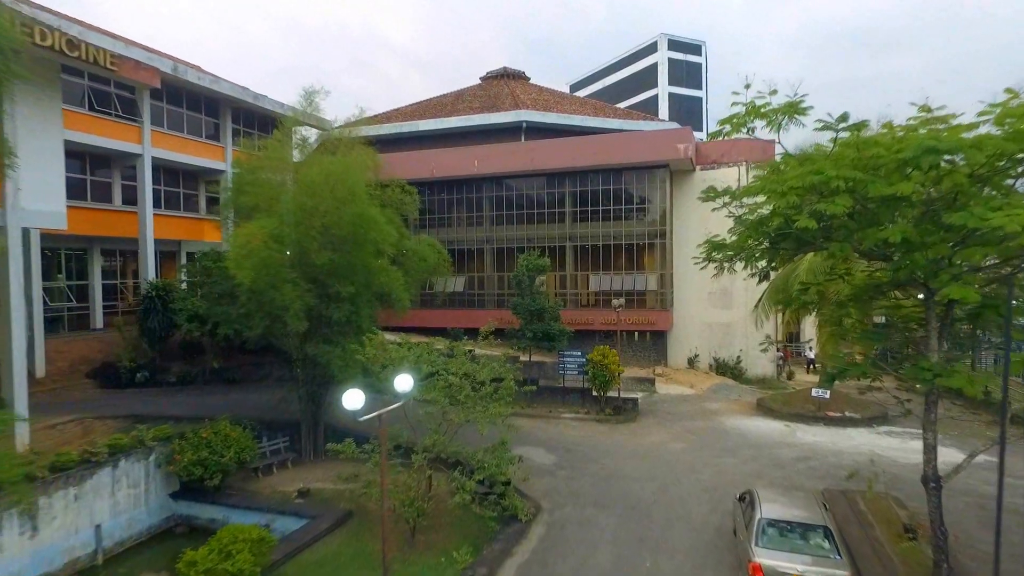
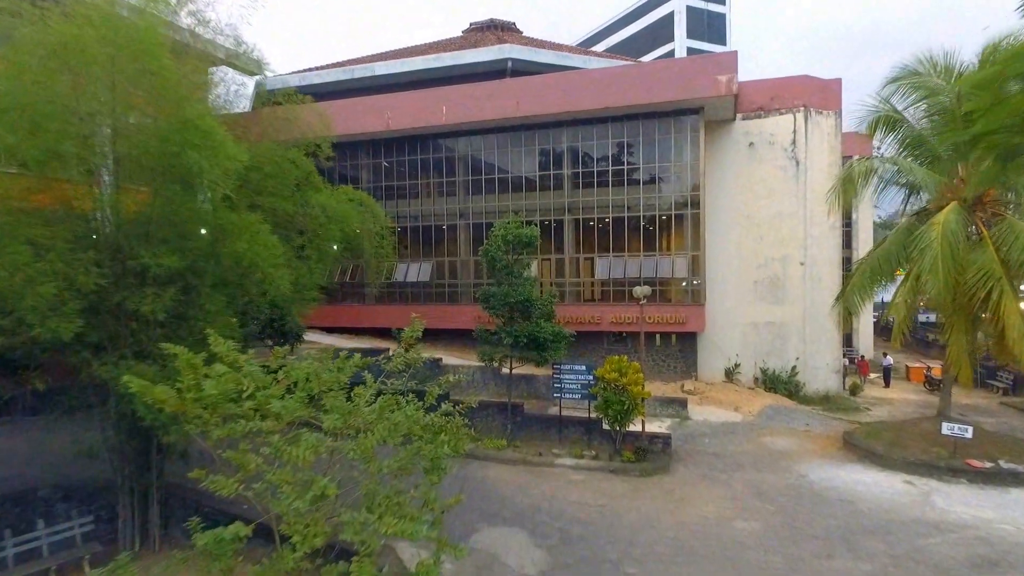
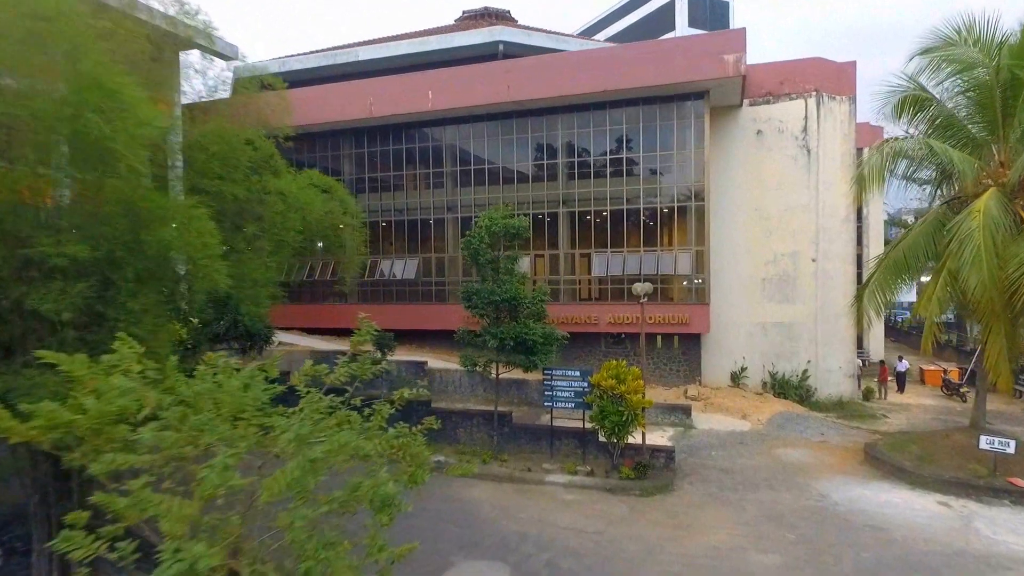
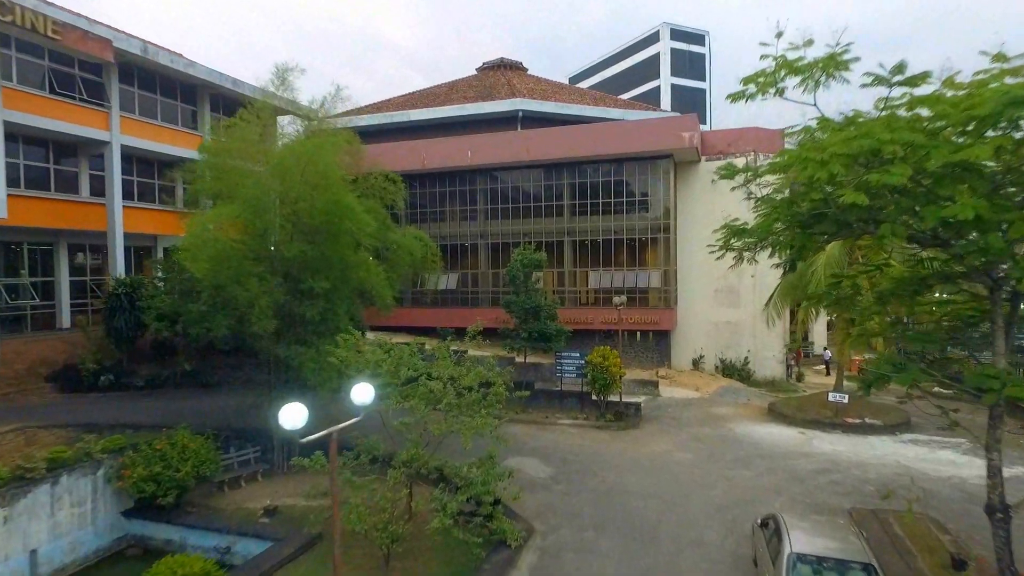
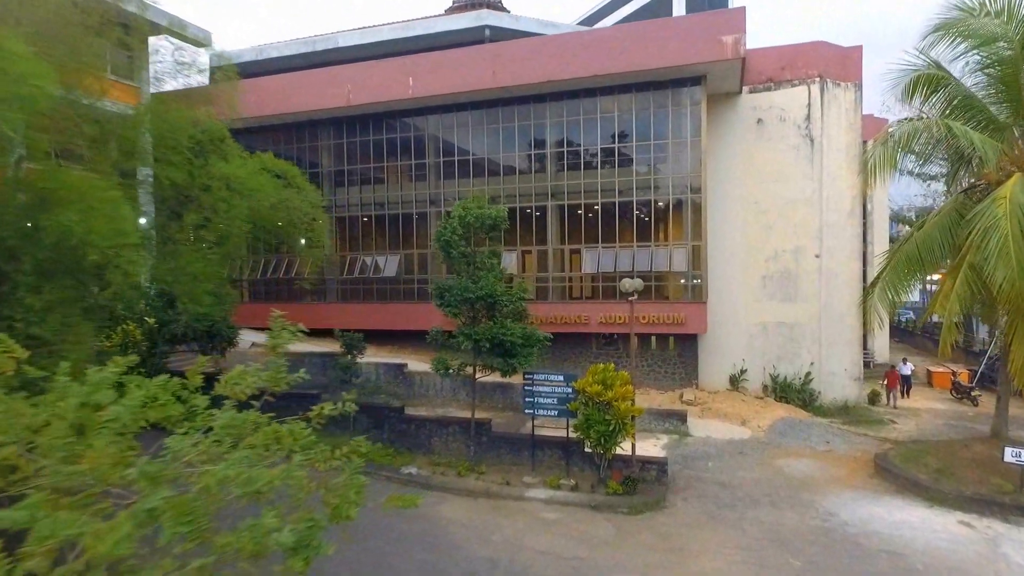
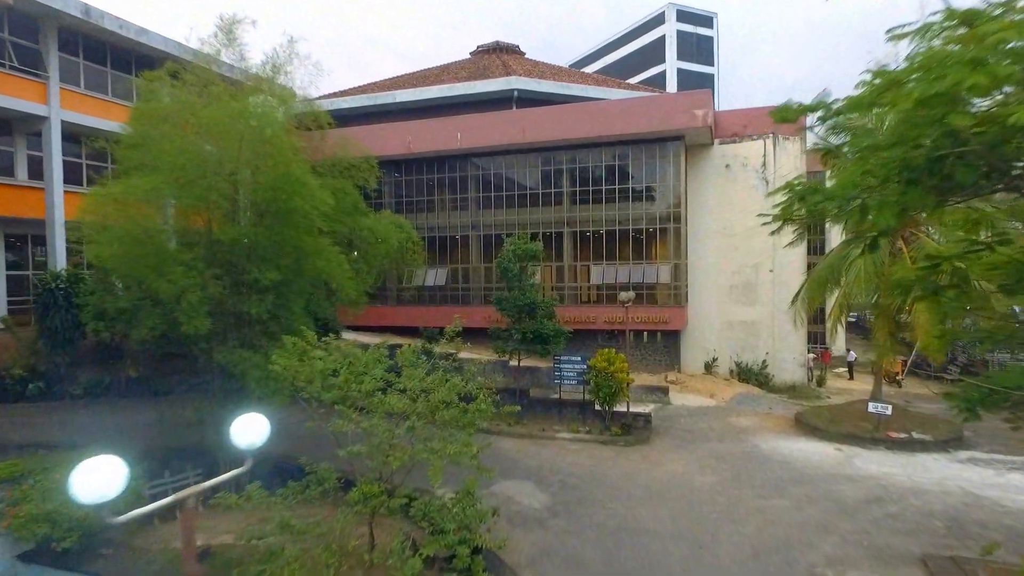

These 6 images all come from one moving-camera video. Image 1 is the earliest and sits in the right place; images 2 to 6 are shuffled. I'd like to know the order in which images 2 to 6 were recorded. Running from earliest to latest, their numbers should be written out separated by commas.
4, 6, 2, 3, 5
